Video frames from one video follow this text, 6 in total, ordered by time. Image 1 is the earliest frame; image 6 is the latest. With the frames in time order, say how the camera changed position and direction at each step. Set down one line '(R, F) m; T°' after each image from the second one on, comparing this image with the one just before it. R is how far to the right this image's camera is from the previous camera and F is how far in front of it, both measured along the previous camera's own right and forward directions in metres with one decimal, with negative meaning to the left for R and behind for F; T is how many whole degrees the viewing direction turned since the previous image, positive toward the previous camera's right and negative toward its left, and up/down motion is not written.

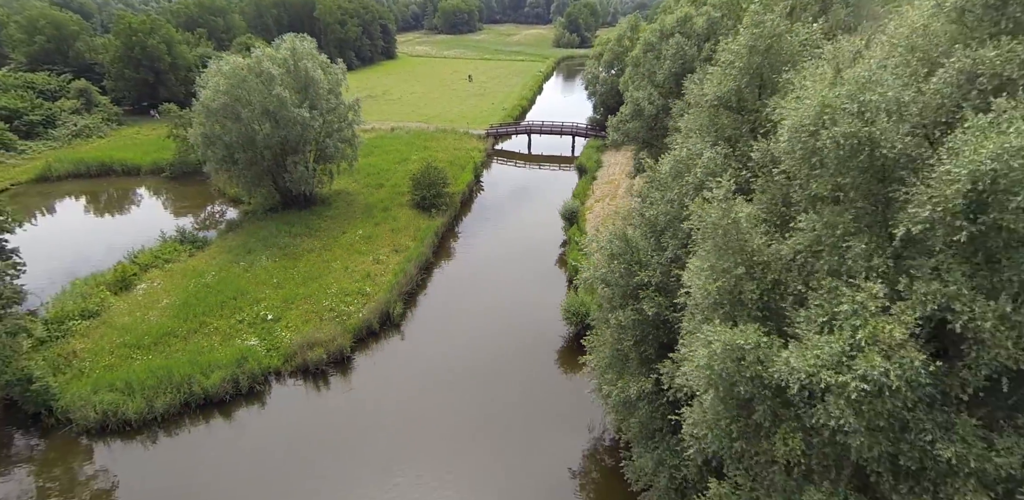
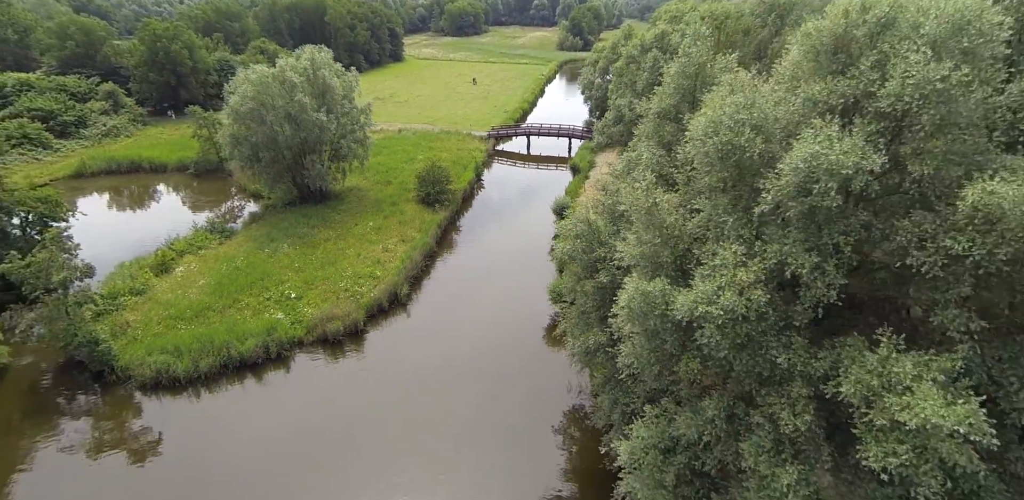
(+0.5, -2.8) m; -1°
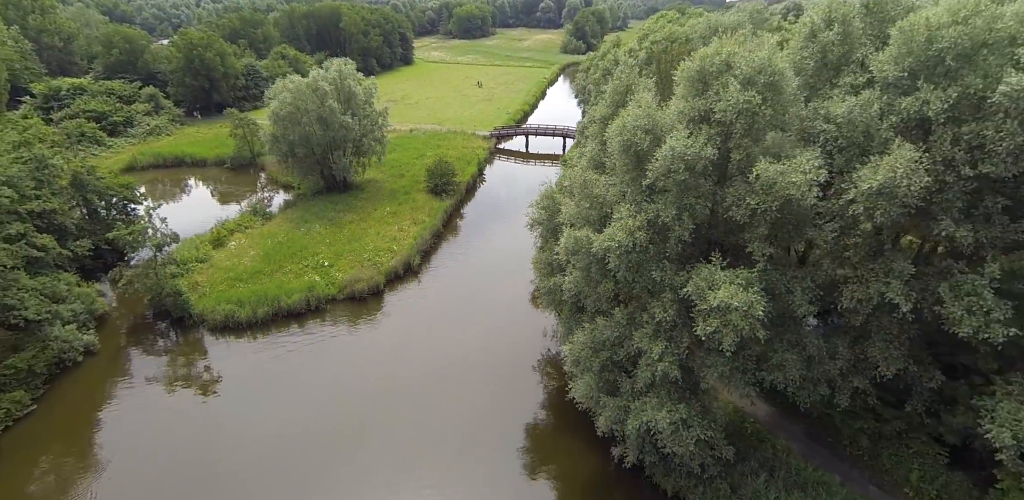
(+0.8, -5.3) m; -1°
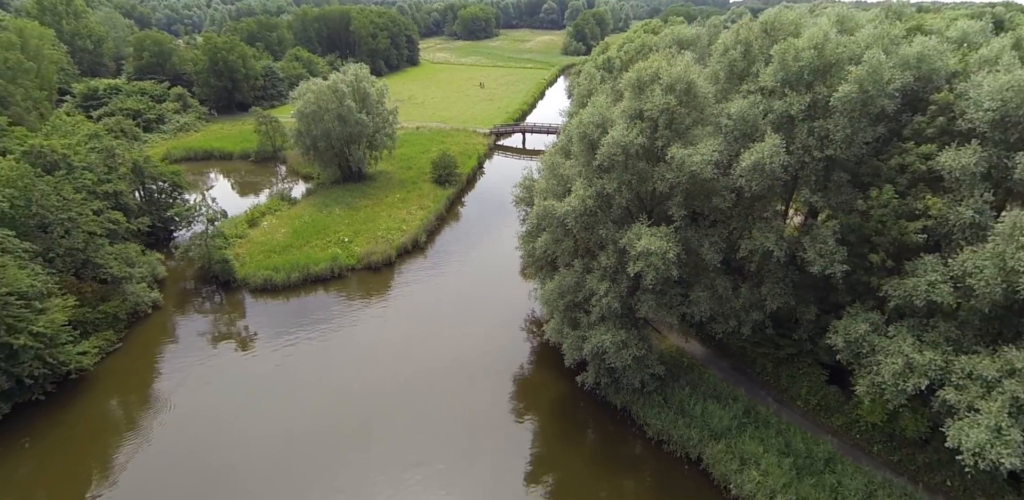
(+0.8, -4.8) m; 0°
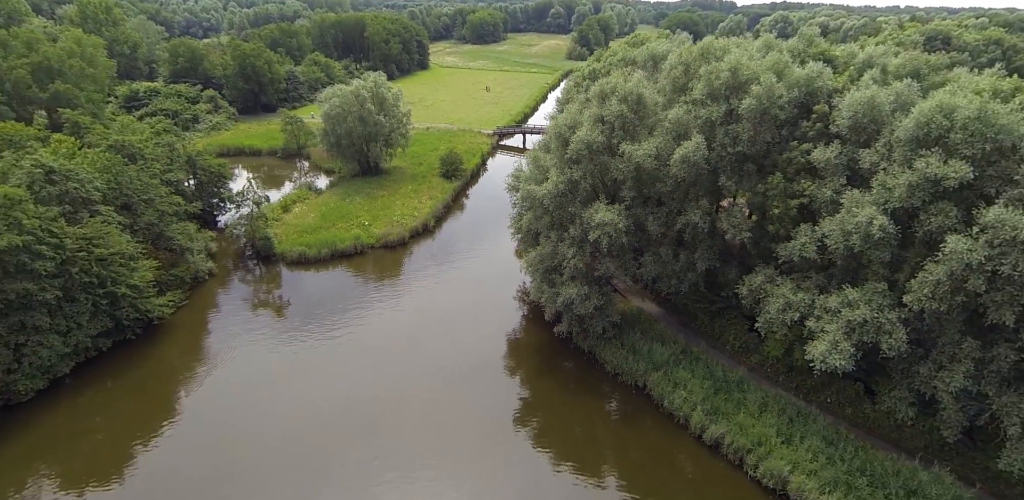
(+0.8, -5.5) m; -1°
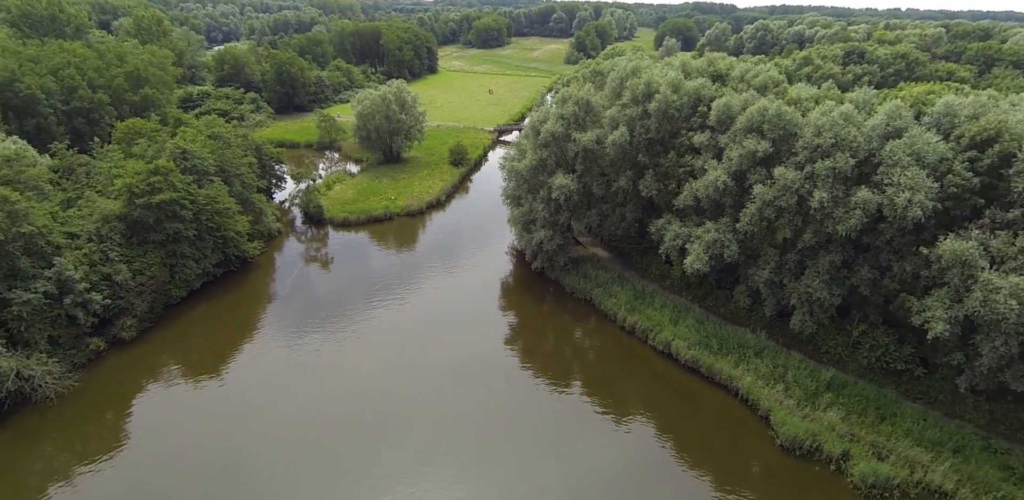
(+1.1, -11.1) m; -1°
